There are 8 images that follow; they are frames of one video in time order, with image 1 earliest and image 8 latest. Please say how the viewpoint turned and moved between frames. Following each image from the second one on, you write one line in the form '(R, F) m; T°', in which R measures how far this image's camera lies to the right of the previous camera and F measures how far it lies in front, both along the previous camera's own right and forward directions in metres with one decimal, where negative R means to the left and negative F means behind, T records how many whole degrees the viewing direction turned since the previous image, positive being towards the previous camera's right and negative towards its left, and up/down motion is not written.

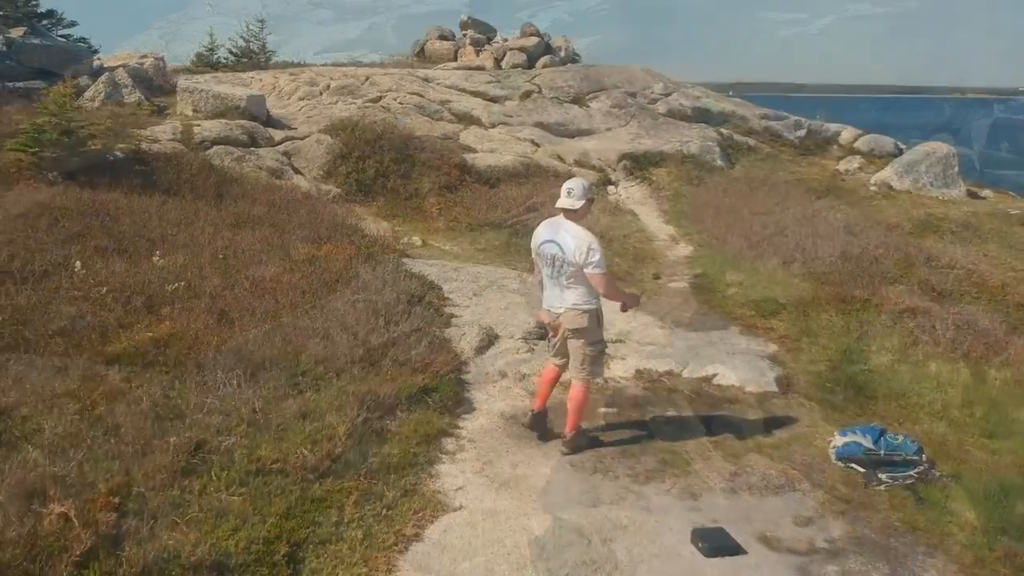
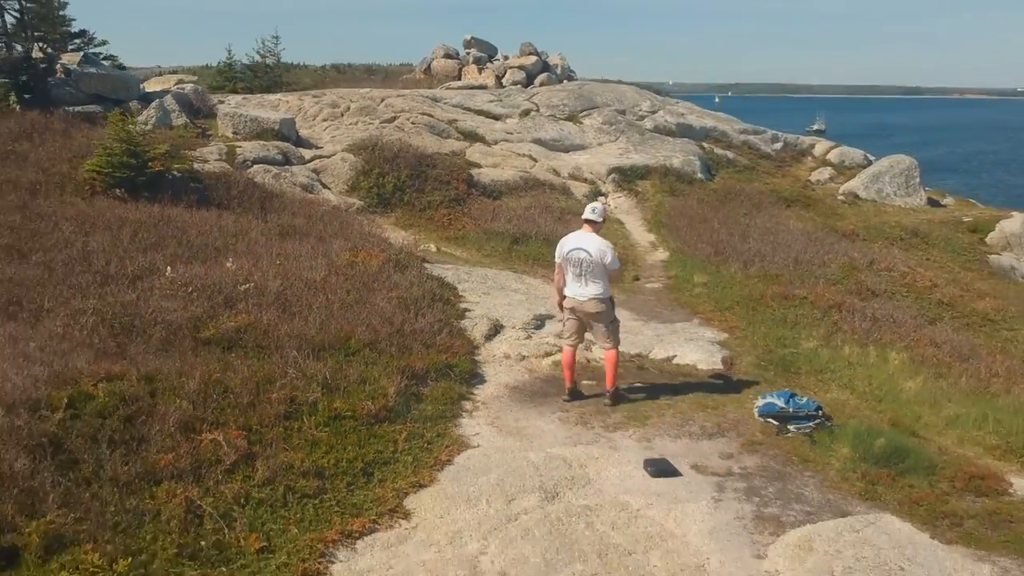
(0.0, -1.4) m; 0°
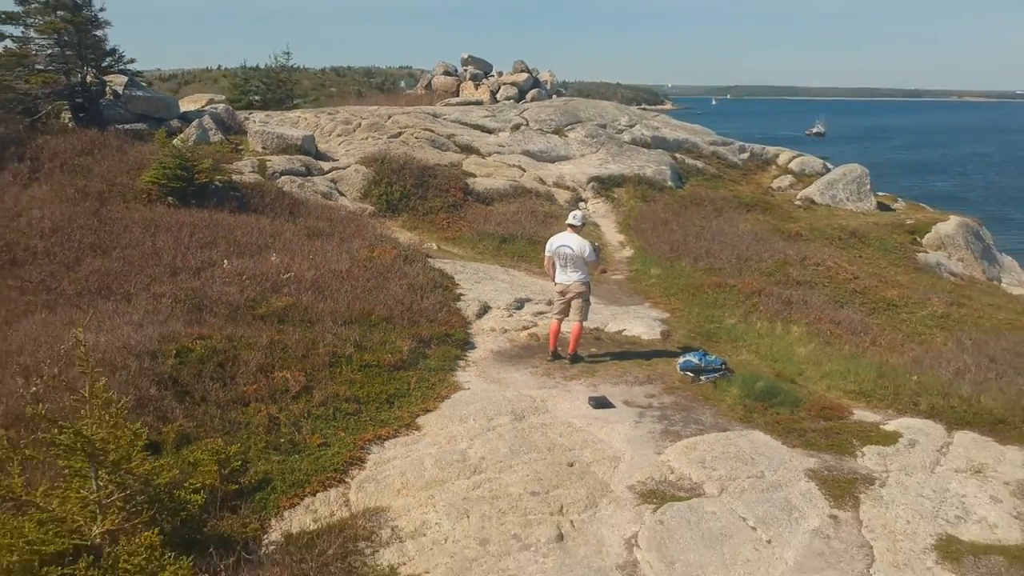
(+0.1, -1.9) m; 0°
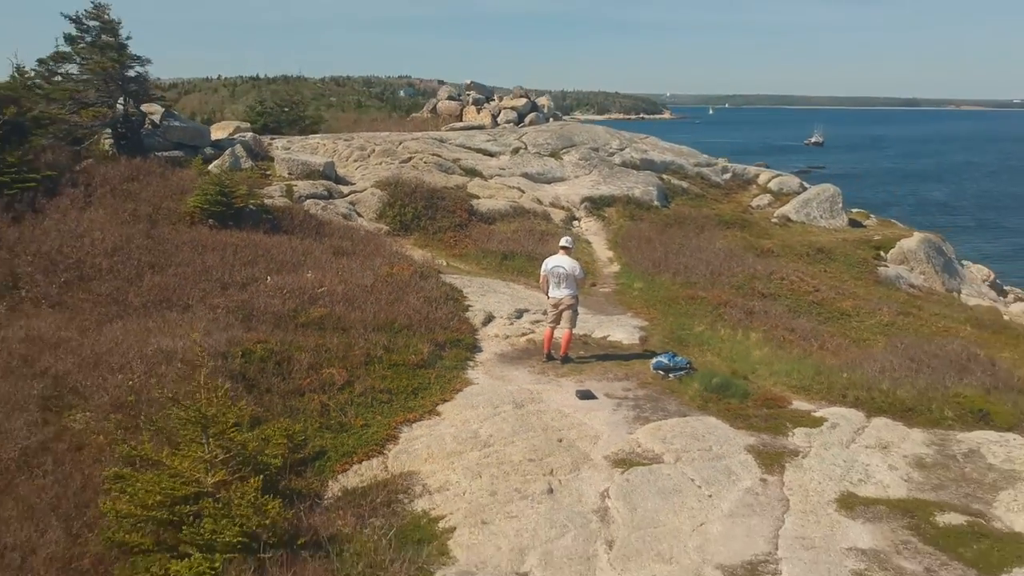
(0.0, -1.5) m; 0°
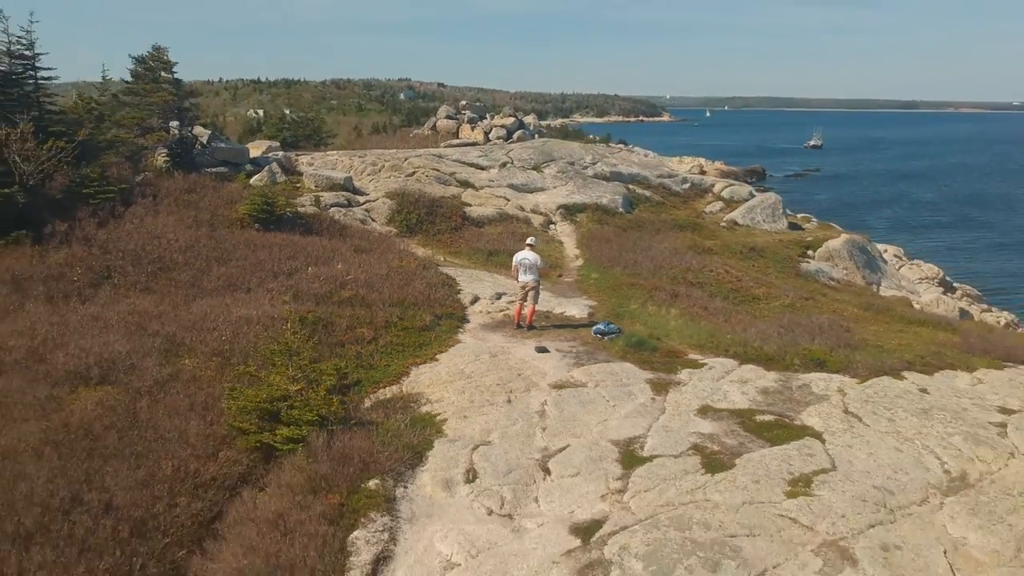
(+0.3, -3.4) m; 0°
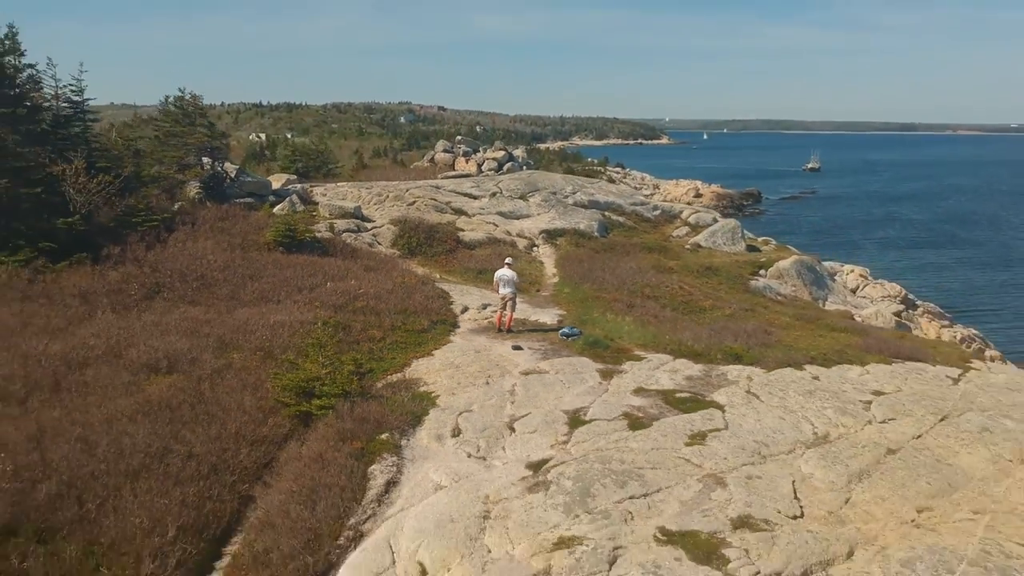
(+0.3, -2.9) m; 0°
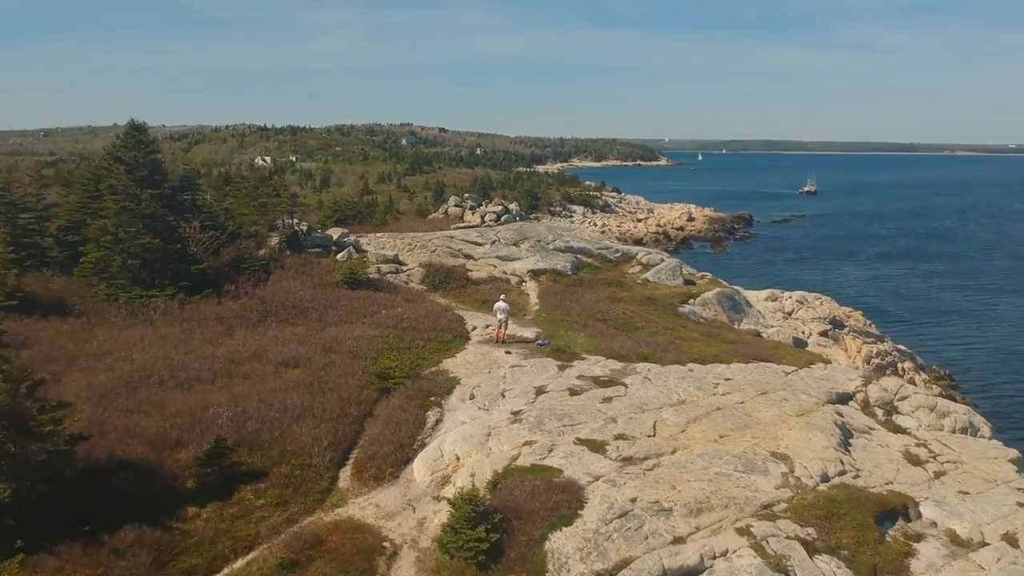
(+0.2, -8.5) m; 0°
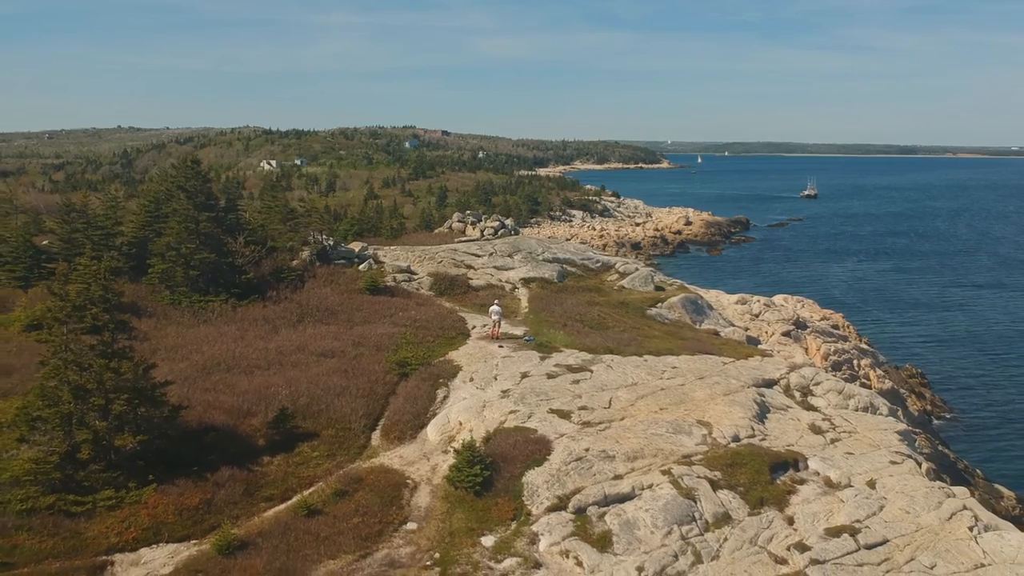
(+0.3, -5.7) m; 0°
